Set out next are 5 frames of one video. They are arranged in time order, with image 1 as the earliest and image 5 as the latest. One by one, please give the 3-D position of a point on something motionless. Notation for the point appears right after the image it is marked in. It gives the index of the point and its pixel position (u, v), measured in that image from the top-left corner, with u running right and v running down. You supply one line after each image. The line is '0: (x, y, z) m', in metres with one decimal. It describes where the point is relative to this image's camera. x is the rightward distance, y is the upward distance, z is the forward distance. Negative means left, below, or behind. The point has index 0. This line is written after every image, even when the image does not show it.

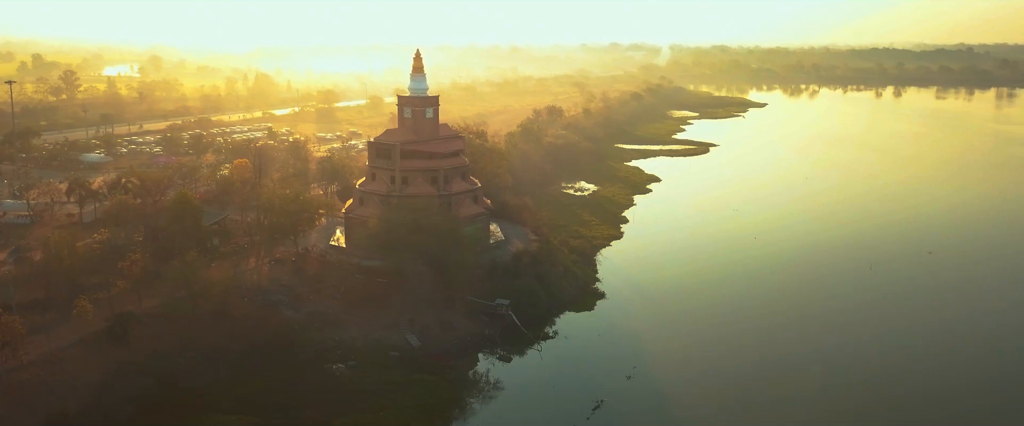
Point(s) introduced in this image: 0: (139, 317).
0: (-9.2, -2.6, +18.8) m
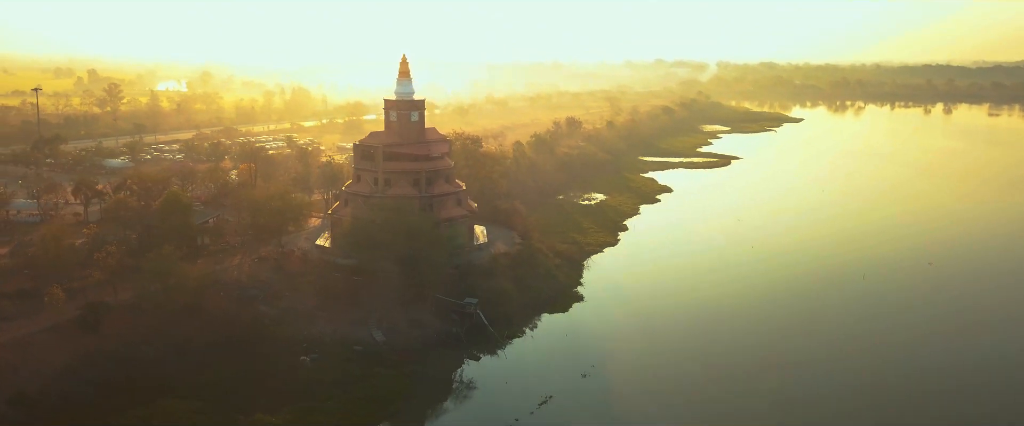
0: (-10.3, -2.4, +19.5) m
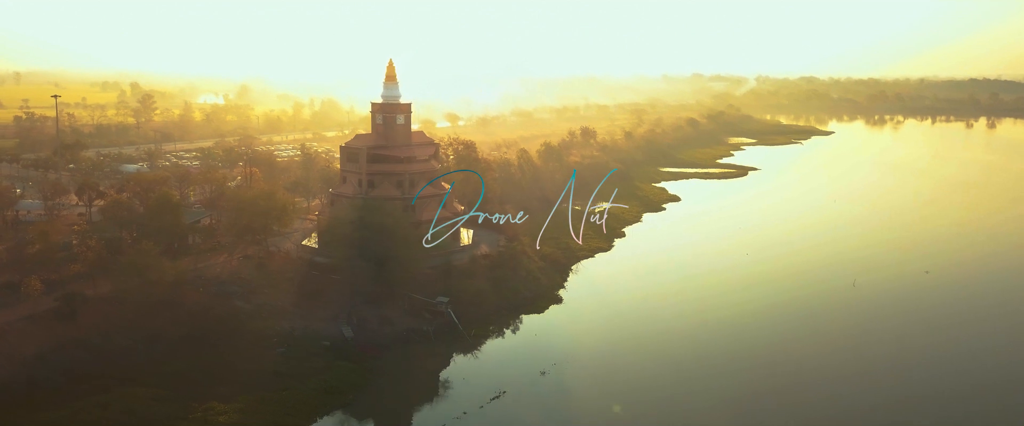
0: (-11.2, -2.3, +20.1) m
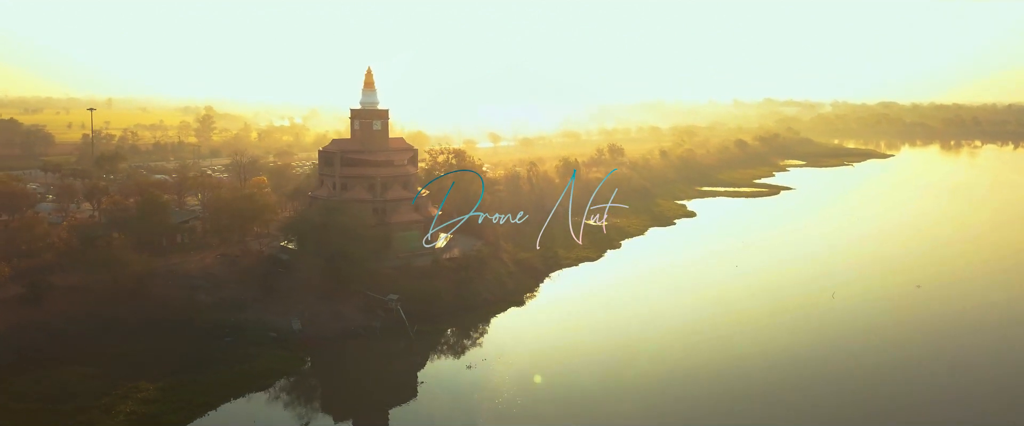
0: (-12.8, -2.1, +21.4) m
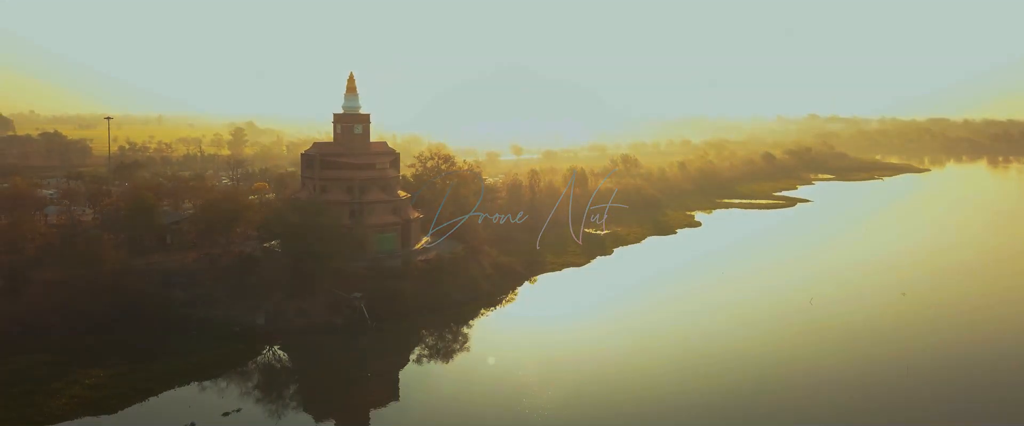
0: (-14.0, -2.0, +22.2) m
